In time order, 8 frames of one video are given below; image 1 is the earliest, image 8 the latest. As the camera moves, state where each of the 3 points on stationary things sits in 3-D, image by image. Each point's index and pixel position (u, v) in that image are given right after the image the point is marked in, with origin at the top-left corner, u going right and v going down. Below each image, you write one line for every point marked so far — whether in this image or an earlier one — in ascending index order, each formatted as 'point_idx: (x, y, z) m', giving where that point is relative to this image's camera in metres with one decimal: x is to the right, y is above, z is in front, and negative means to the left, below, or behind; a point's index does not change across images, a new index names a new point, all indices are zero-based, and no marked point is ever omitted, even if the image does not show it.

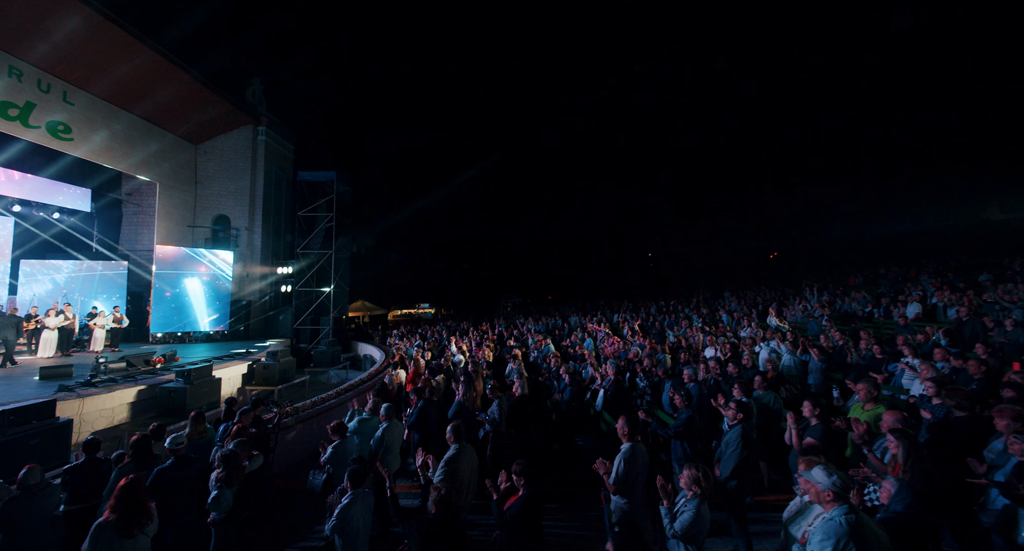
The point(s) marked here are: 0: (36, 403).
0: (-6.6, -1.8, +5.6) m
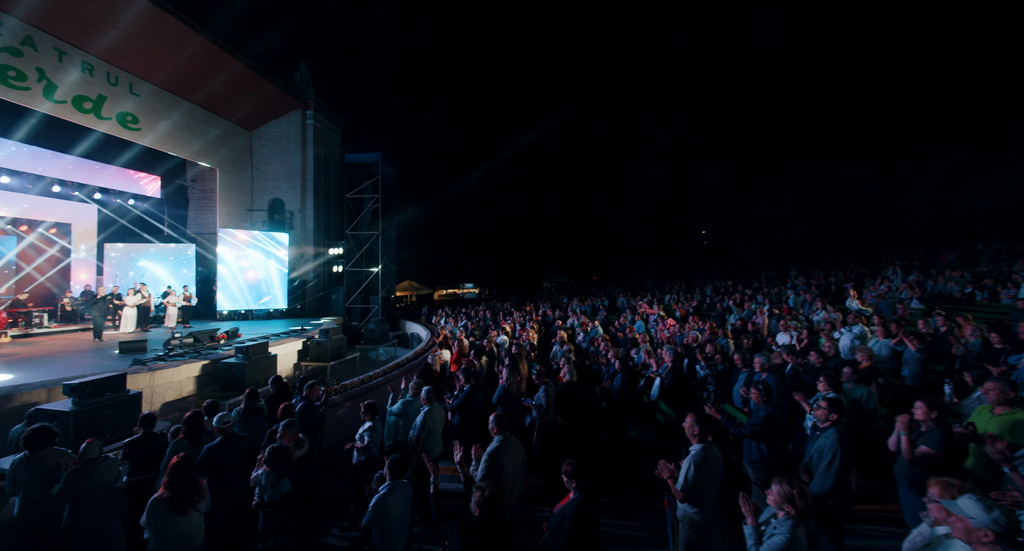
0: (-6.0, -1.5, +6.0) m
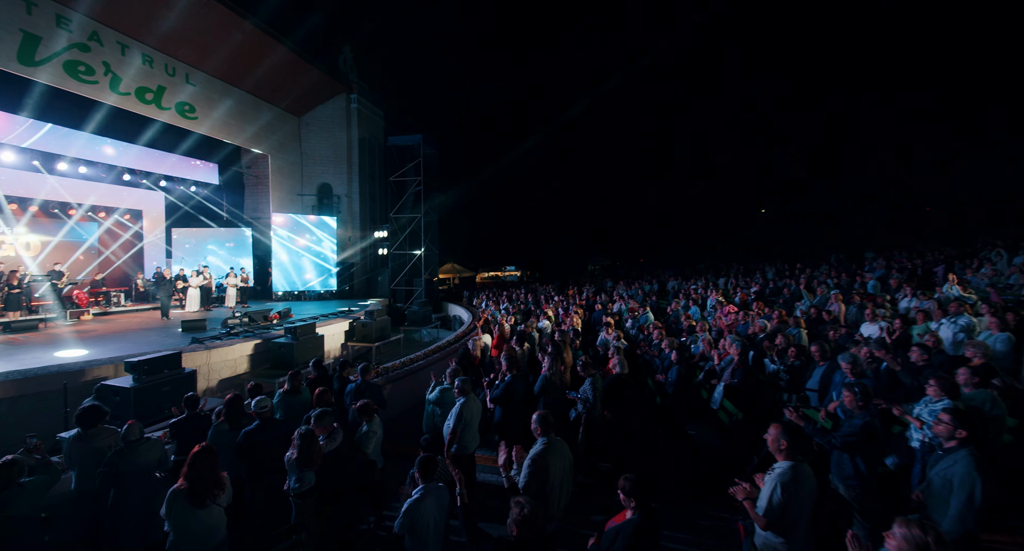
0: (-5.3, -1.2, +6.2) m
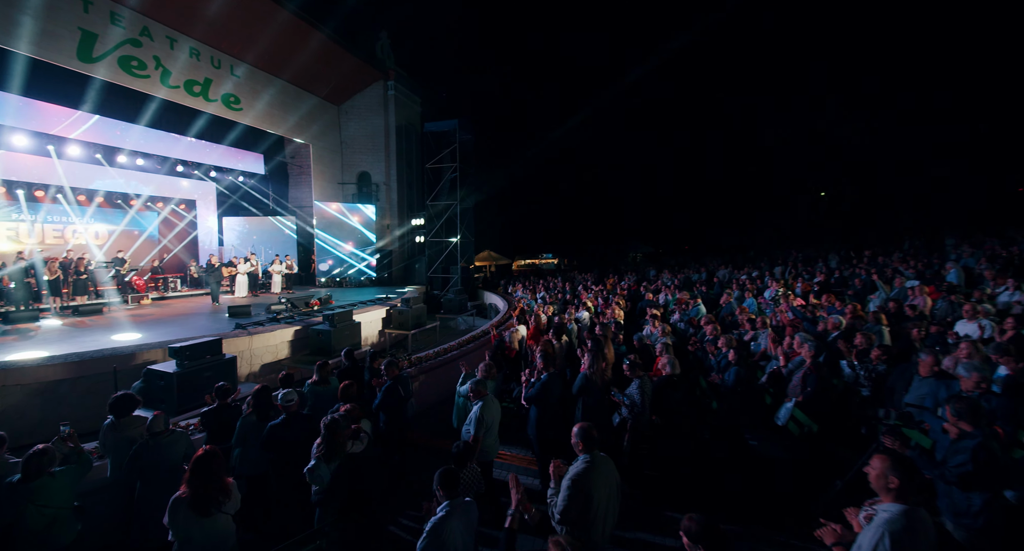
0: (-4.8, -1.0, +6.3) m
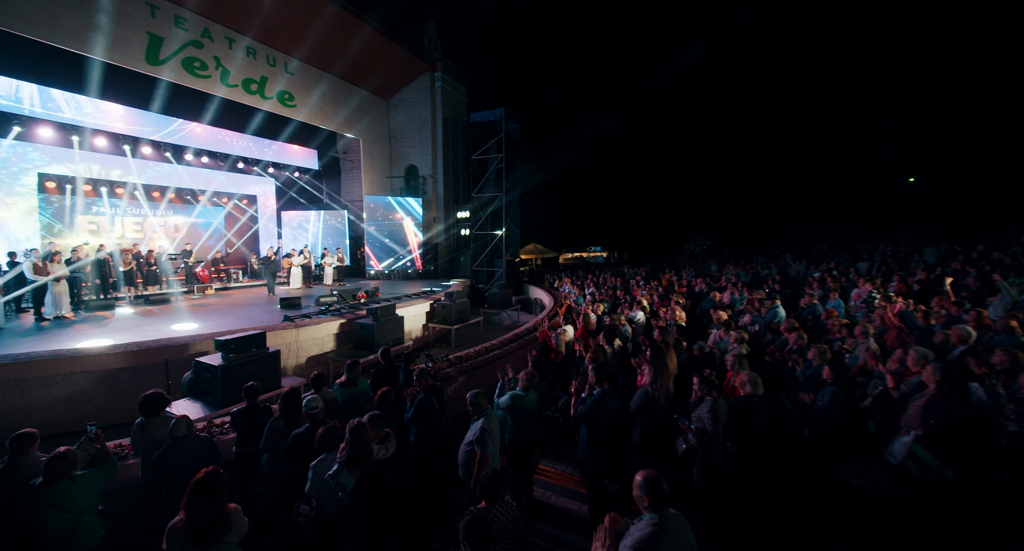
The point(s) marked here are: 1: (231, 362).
0: (-4.1, -0.9, +6.3) m
1: (-4.1, -1.3, +5.9) m
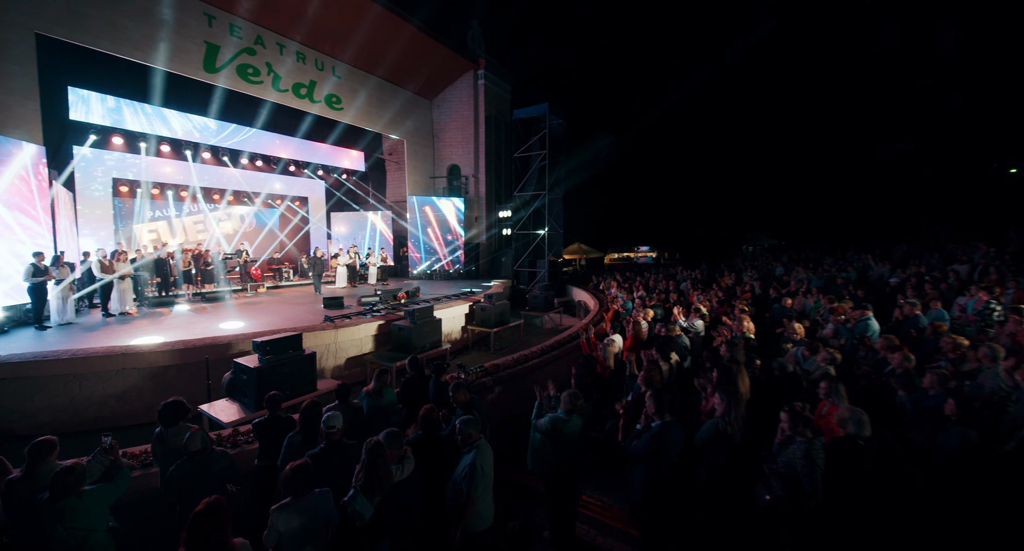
0: (-3.5, -0.9, +6.2) m
1: (-3.6, -1.3, +5.8) m
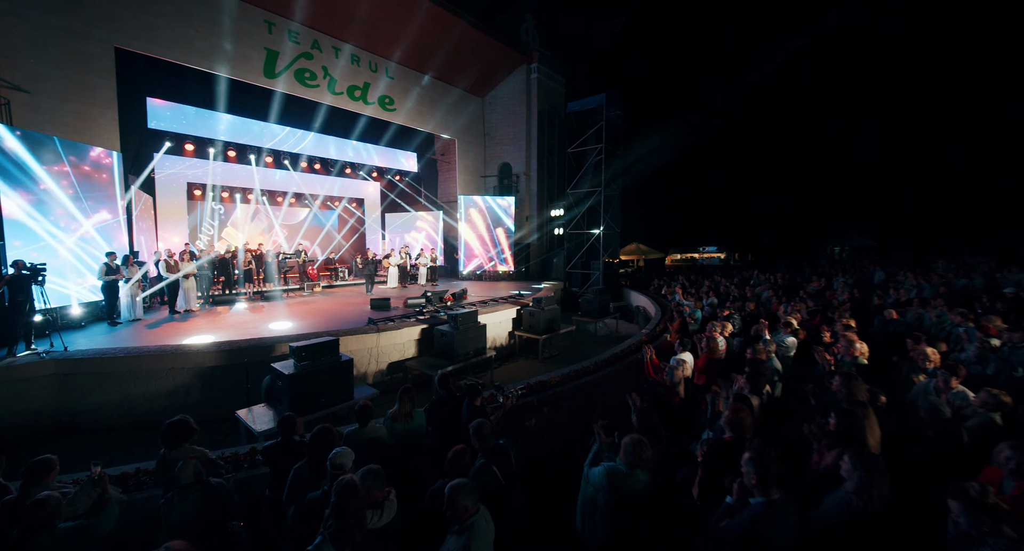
0: (-2.8, -1.0, +5.9) m
1: (-2.9, -1.3, +5.6) m
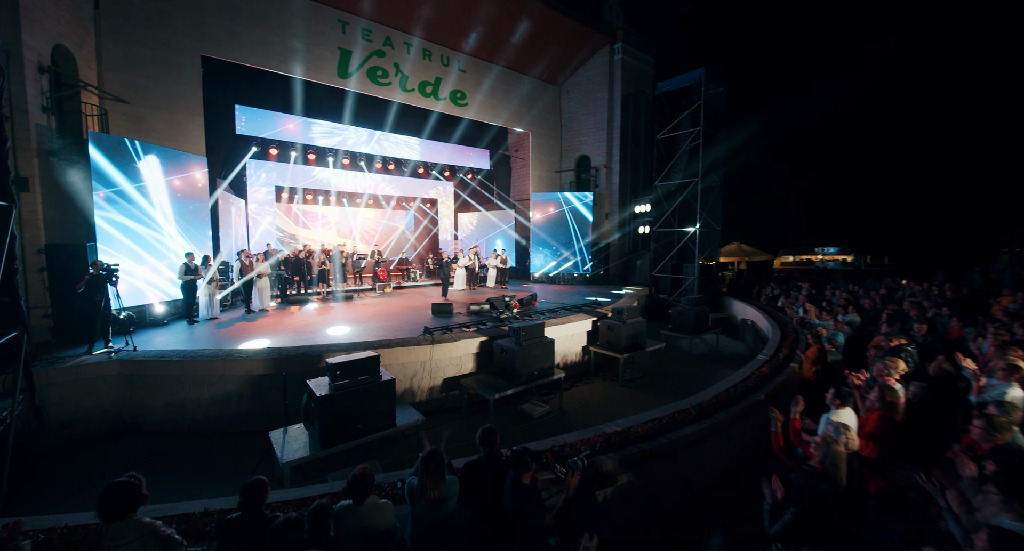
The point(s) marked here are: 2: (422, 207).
0: (-1.9, -1.0, +5.1) m
1: (-2.1, -1.4, +4.8) m
2: (-3.9, +2.8, +16.8) m
